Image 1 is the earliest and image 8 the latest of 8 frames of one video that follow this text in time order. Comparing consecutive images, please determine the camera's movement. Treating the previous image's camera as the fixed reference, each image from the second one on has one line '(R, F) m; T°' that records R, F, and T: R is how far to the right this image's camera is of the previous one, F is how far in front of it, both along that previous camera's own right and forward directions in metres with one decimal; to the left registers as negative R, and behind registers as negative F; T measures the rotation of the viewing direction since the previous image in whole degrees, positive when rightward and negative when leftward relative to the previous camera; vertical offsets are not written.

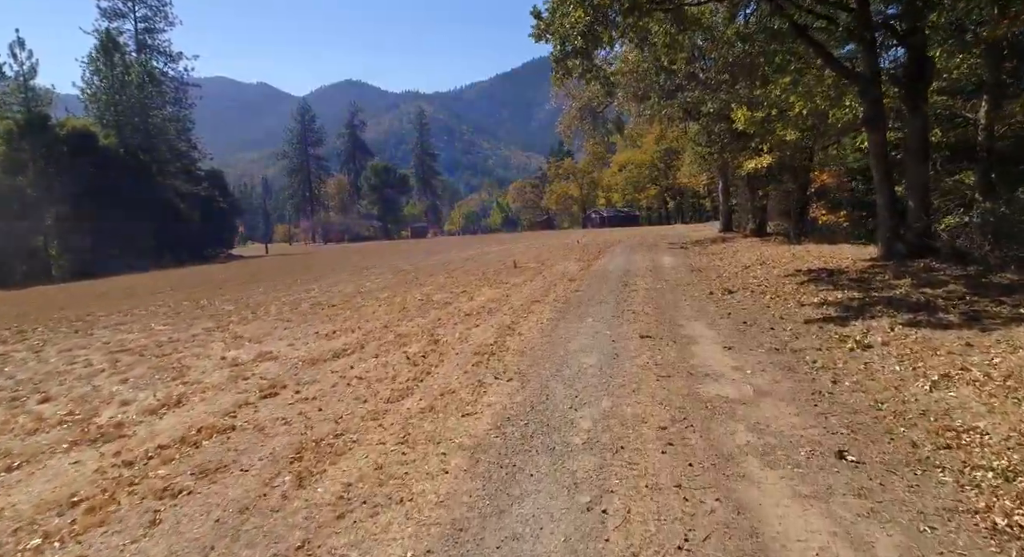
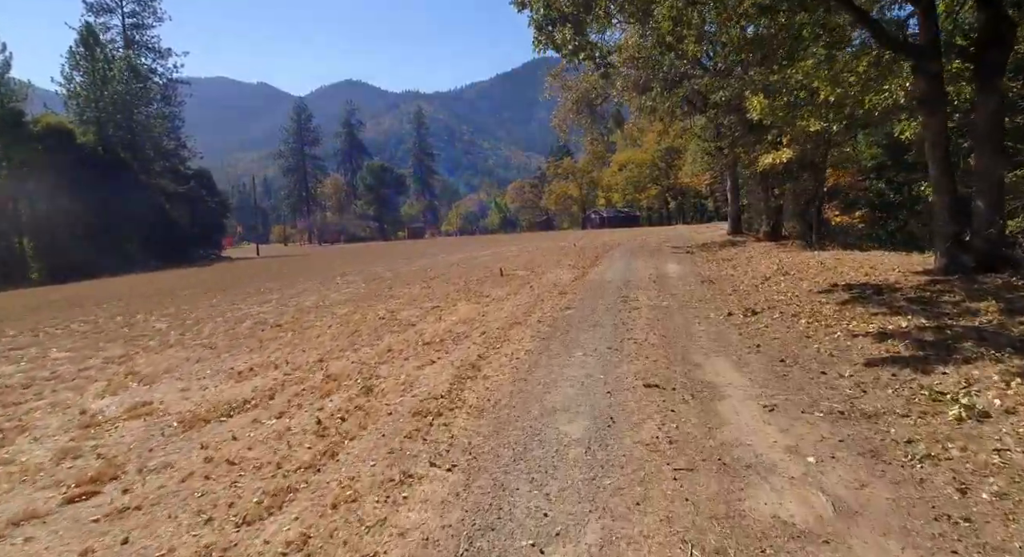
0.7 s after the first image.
(+0.4, +2.5) m; 0°
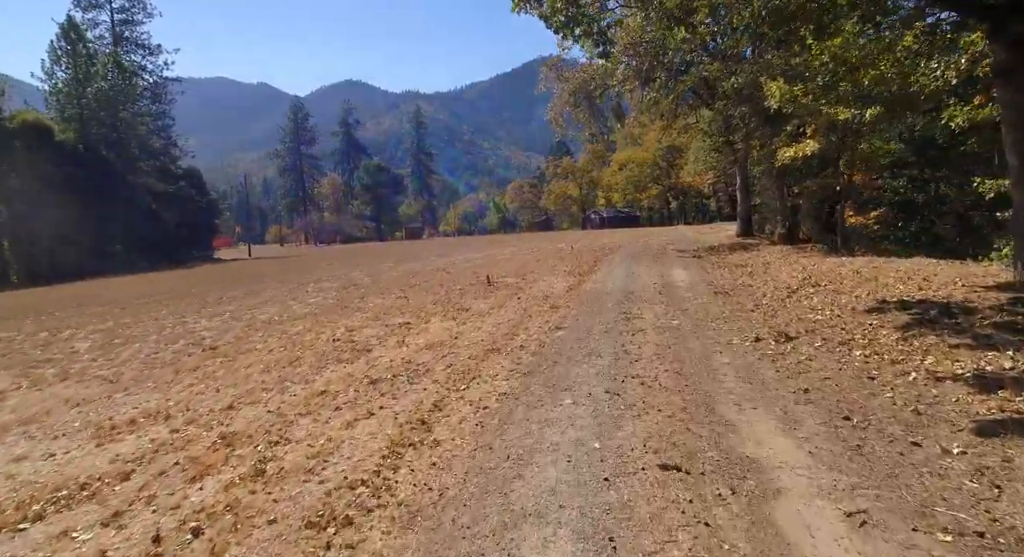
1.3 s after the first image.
(+0.3, +2.2) m; 0°
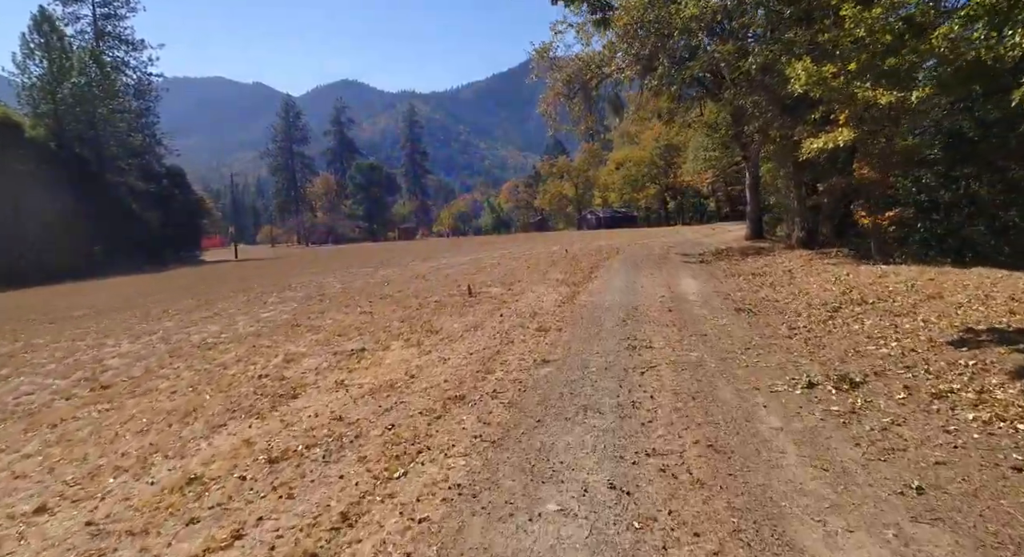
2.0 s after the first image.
(+0.3, +2.4) m; 0°
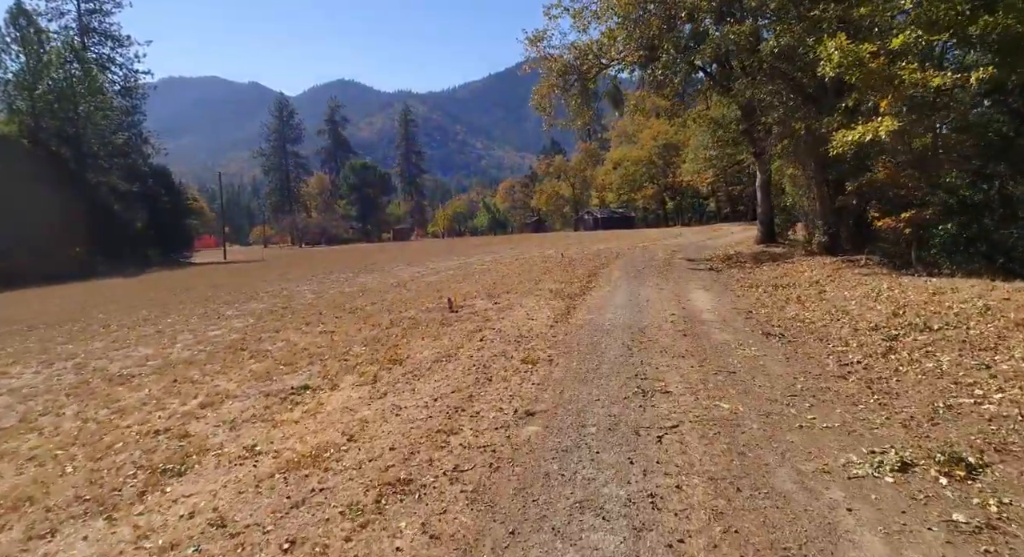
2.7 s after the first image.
(+0.2, +2.1) m; 0°
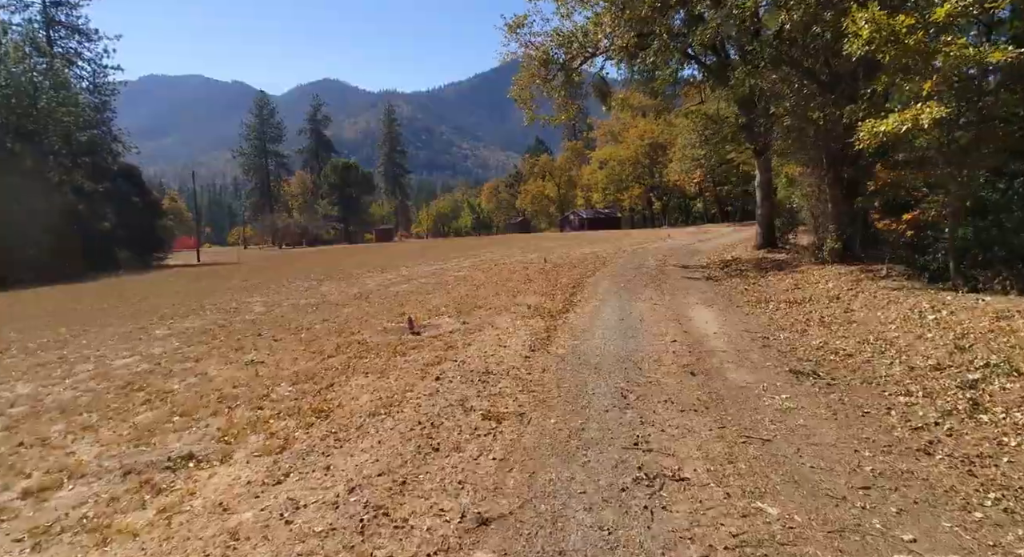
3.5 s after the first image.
(+0.3, +2.2) m; +1°
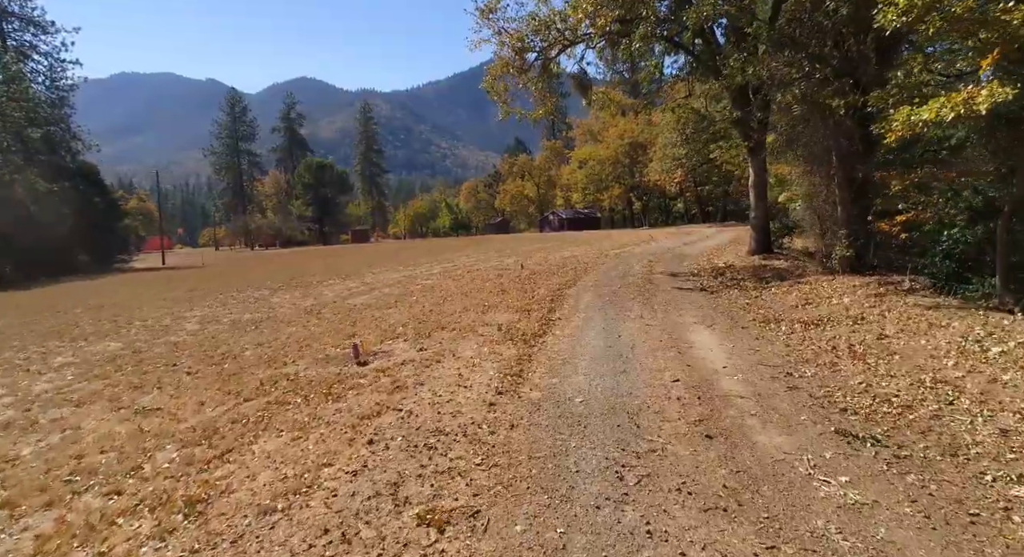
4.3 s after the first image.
(+0.2, +2.1) m; +2°
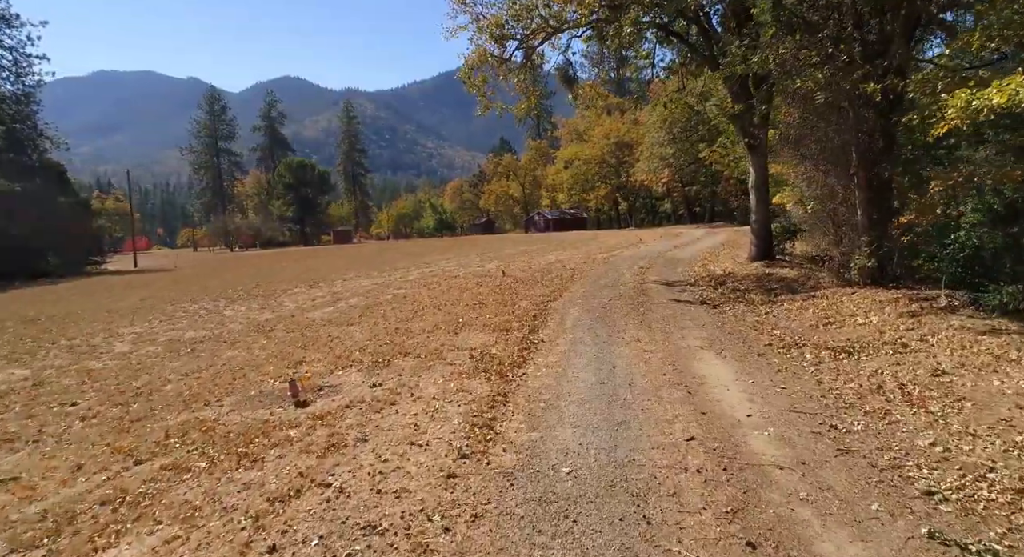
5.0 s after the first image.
(+0.2, +1.9) m; +1°
